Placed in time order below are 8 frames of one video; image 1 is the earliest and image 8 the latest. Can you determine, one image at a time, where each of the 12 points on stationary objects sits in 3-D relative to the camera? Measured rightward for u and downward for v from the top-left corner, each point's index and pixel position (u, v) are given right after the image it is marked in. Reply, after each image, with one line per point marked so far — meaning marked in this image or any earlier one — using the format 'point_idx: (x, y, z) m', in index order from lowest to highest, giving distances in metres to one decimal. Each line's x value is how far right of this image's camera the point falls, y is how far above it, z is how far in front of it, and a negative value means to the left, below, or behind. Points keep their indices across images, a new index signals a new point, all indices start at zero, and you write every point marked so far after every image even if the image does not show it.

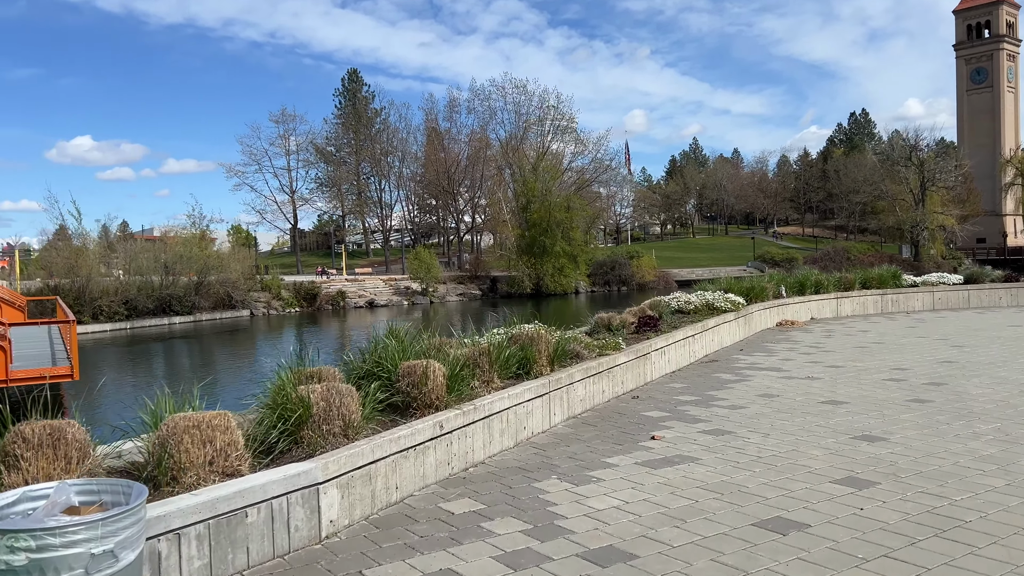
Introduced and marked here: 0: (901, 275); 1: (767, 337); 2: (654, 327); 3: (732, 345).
0: (+8.0, +0.3, +16.7) m
1: (+3.8, -0.7, +12.0) m
2: (+1.6, -0.4, +8.8) m
3: (+2.9, -0.8, +10.9) m
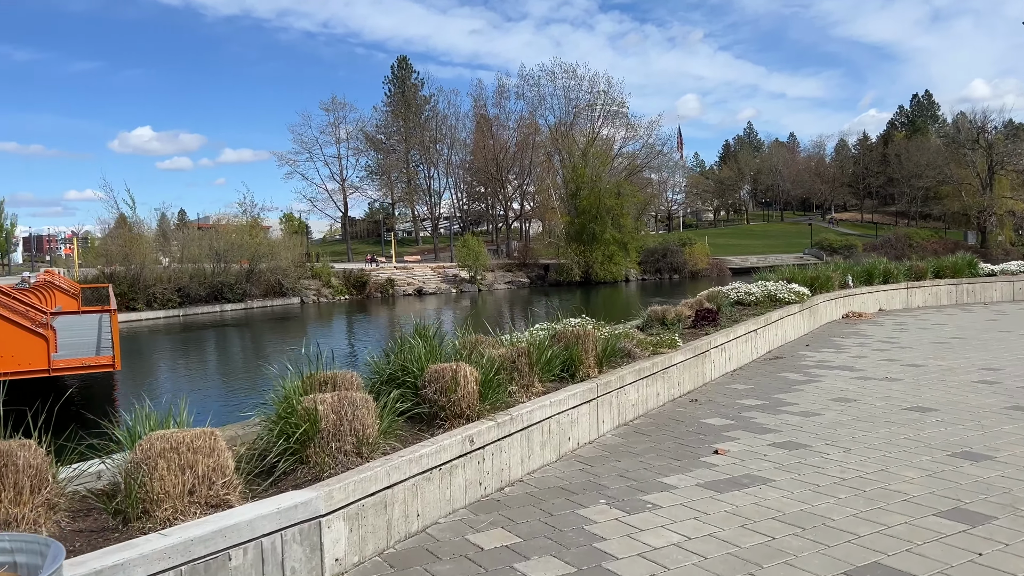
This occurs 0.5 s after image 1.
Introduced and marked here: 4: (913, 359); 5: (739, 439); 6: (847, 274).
0: (+8.9, +0.5, +15.6) m
1: (+4.4, -0.6, +11.2) m
2: (+2.0, -0.3, +8.1) m
3: (+3.5, -0.6, +10.2) m
4: (+4.0, -0.7, +8.1) m
5: (+1.4, -0.9, +4.9) m
6: (+5.8, +0.2, +14.0) m
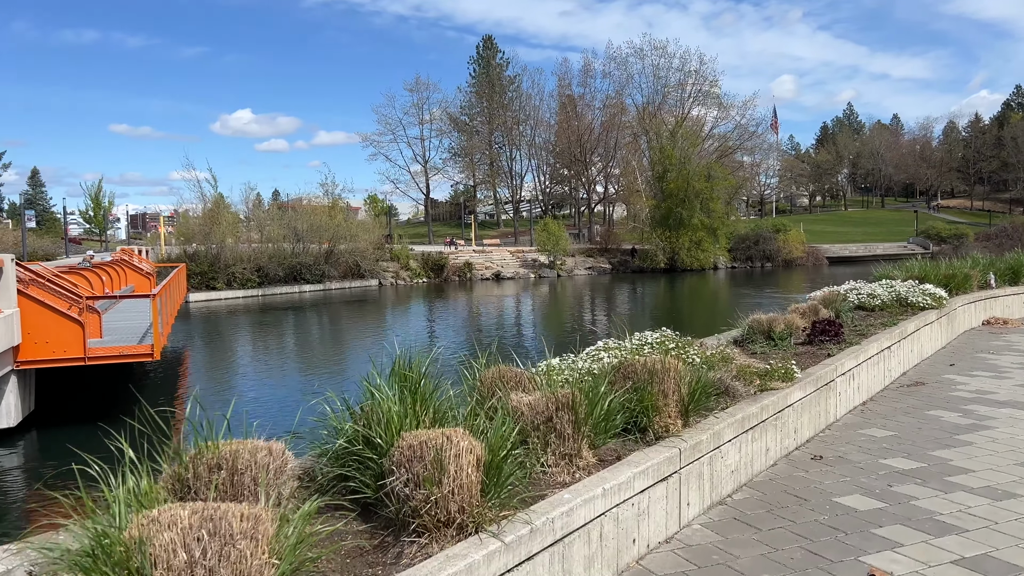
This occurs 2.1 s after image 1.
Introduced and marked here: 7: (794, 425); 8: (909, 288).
0: (+10.1, +0.4, +12.9) m
1: (+5.2, -0.6, +9.1) m
2: (+2.5, -0.4, +6.2) m
3: (+4.2, -0.7, +8.1) m
4: (+4.4, -0.8, +6.1) m
5: (+1.5, -1.0, +3.2) m
6: (+6.9, +0.2, +11.7) m
7: (+1.6, -0.8, +4.6) m
8: (+4.4, 0.0, +9.0) m
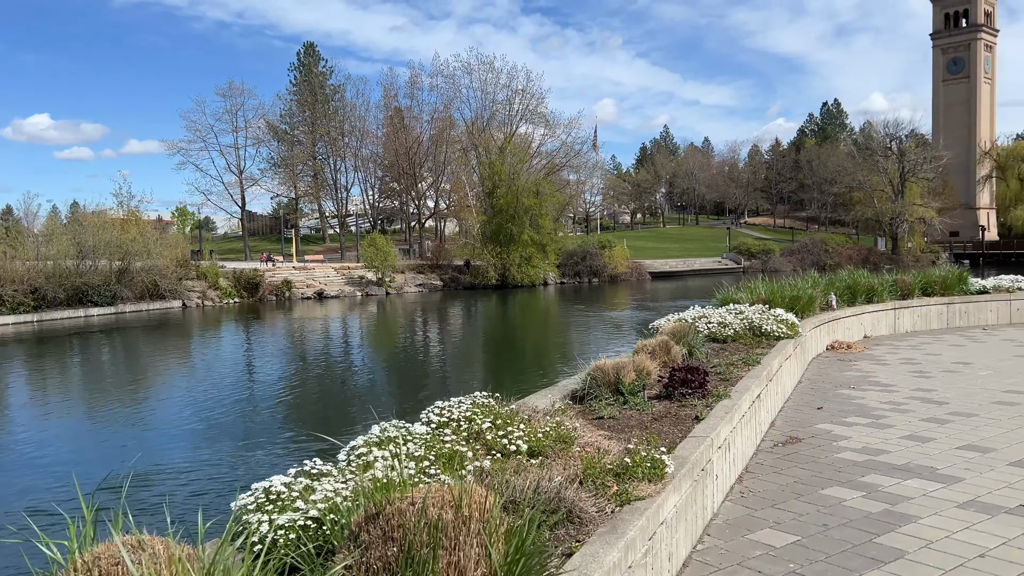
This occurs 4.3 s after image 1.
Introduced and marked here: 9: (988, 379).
0: (+7.2, +0.2, +12.9) m
1: (+3.2, -0.9, +8.1) m
2: (+1.1, -0.6, +4.8) m
3: (+2.4, -0.9, +7.0) m
4: (+3.1, -1.0, +5.0) m
5: (+0.8, -1.2, +1.6) m
6: (+4.3, -0.1, +11.1) m
7: (+0.6, -1.0, +3.0) m
8: (+2.4, -0.3, +7.9) m
9: (+4.5, -0.9, +7.7) m
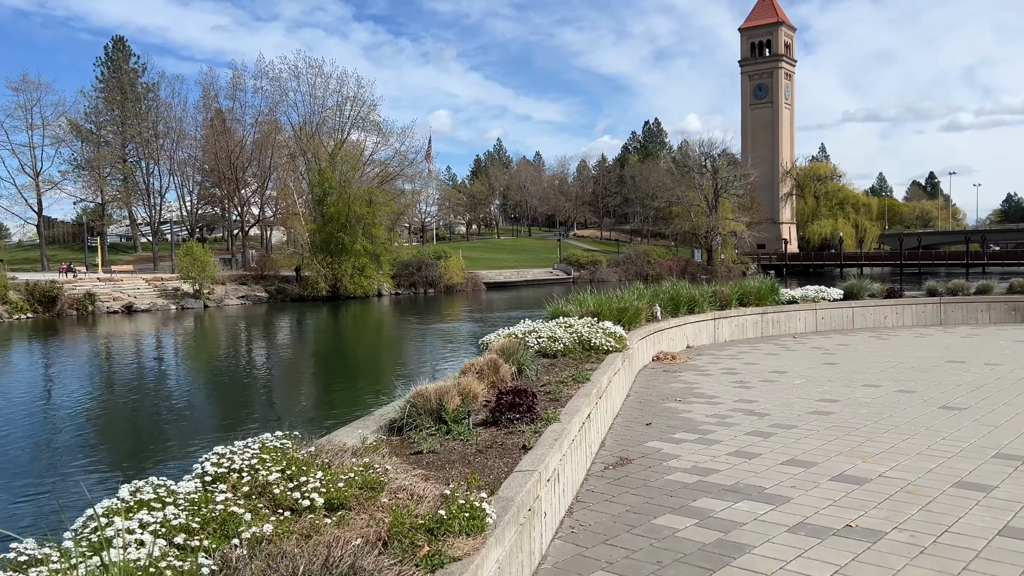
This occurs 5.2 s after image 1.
0: (+4.4, 0.0, +13.6) m
1: (+1.5, -1.0, +8.1) m
2: (+0.1, -0.7, +4.4) m
3: (+0.9, -1.0, +6.8) m
4: (+2.0, -1.1, +5.0) m
5: (+0.4, -1.2, +1.2) m
6: (+1.9, -0.2, +11.2) m
7: (-0.1, -1.0, +2.5) m
8: (+0.7, -0.4, +7.8) m
9: (+2.8, -1.0, +7.9) m
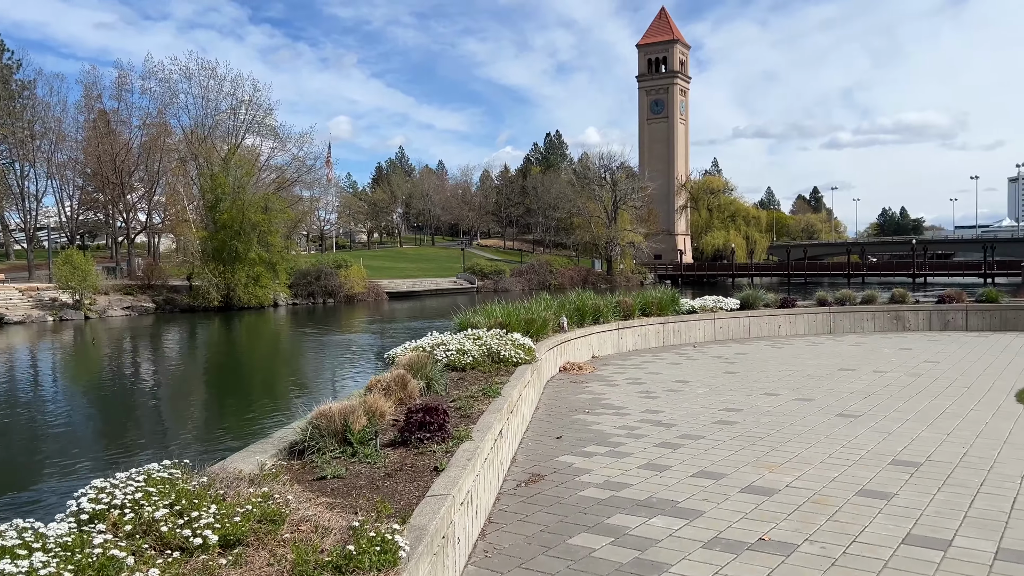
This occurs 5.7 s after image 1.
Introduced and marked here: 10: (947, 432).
0: (+2.8, -0.2, +13.9) m
1: (+0.6, -1.1, +8.1) m
2: (-0.4, -0.8, +4.2) m
3: (+0.2, -1.1, +6.7) m
4: (+1.4, -1.1, +5.1) m
5: (+0.4, -1.3, +1.1) m
6: (+0.6, -0.4, +11.2) m
7: (-0.3, -1.1, +2.4) m
8: (-0.1, -0.5, +7.6) m
9: (+1.9, -1.1, +8.1) m
10: (+3.2, -1.1, +5.9) m
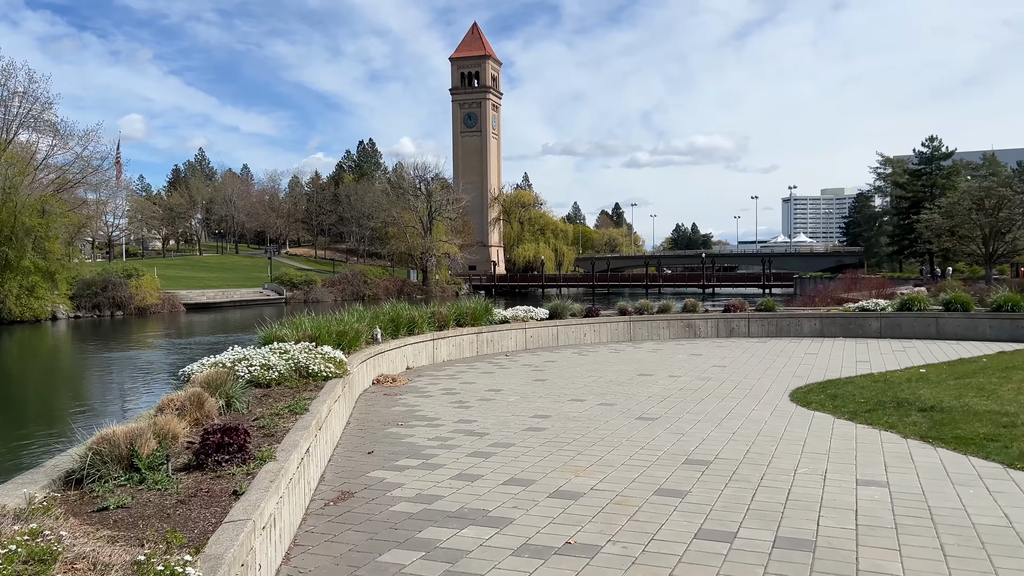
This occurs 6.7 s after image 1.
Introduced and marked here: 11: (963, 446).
0: (-0.4, -0.4, +14.1) m
1: (-1.3, -1.2, +7.9) m
2: (-1.3, -0.8, +4.0) m
3: (-1.4, -1.2, +6.5) m
4: (+0.2, -1.2, +5.2) m
5: (+0.1, -1.3, +1.1) m
6: (-1.9, -0.5, +11.0) m
7: (-0.8, -1.1, +2.2) m
8: (-1.9, -0.6, +7.4) m
9: (0.0, -1.2, +8.2) m
10: (+1.8, -1.1, +6.5) m
11: (+3.2, -1.1, +5.8) m
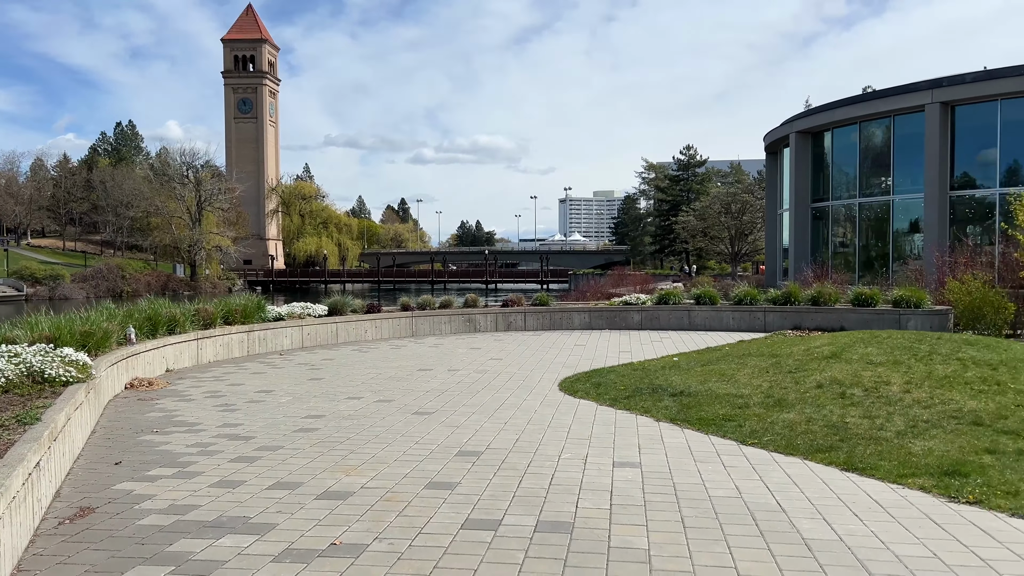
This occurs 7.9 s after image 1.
0: (-4.1, -0.3, +13.5) m
1: (-3.4, -1.2, +7.3) m
2: (-2.4, -0.8, +3.5) m
3: (-3.1, -1.2, +5.9) m
4: (-1.2, -1.2, +5.0) m
5: (-0.3, -1.3, +1.0) m
6: (-4.8, -0.5, +10.1) m
7: (-1.5, -1.1, +1.8) m
8: (-3.8, -0.6, +6.6) m
9: (-2.2, -1.1, +7.9) m
10: (-0.1, -1.1, +6.7) m
11: (+1.5, -1.1, +6.4) m
